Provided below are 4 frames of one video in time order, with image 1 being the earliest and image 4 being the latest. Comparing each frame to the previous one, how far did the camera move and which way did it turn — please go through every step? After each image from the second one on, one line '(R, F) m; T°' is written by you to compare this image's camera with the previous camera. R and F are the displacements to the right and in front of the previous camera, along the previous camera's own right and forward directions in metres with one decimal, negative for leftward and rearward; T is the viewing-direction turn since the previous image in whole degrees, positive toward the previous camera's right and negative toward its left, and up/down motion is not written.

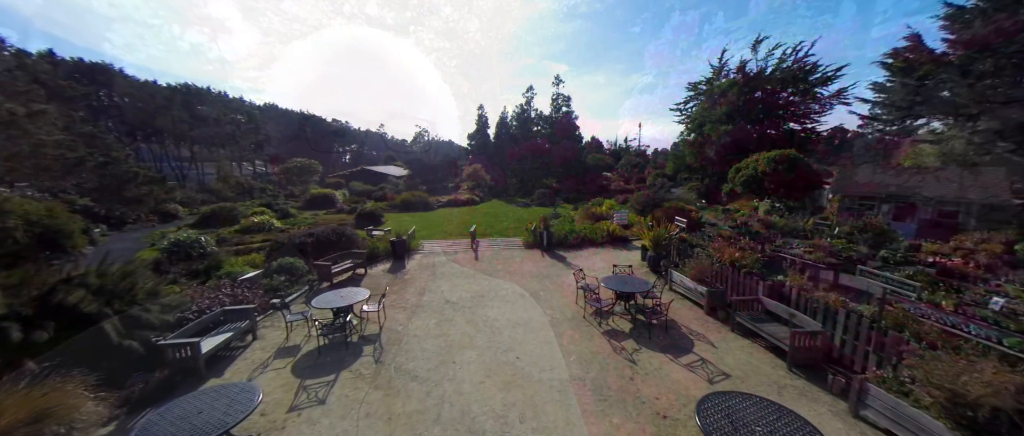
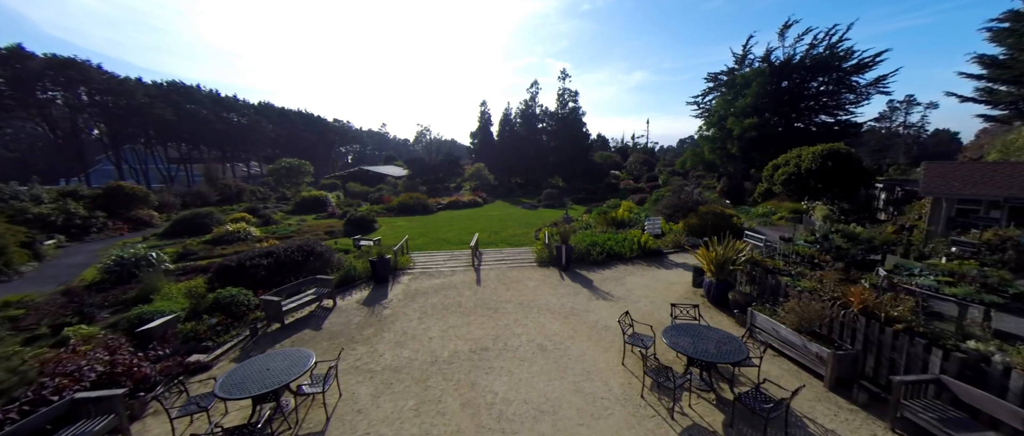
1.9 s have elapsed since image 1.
(-0.2, +2.4) m; -1°
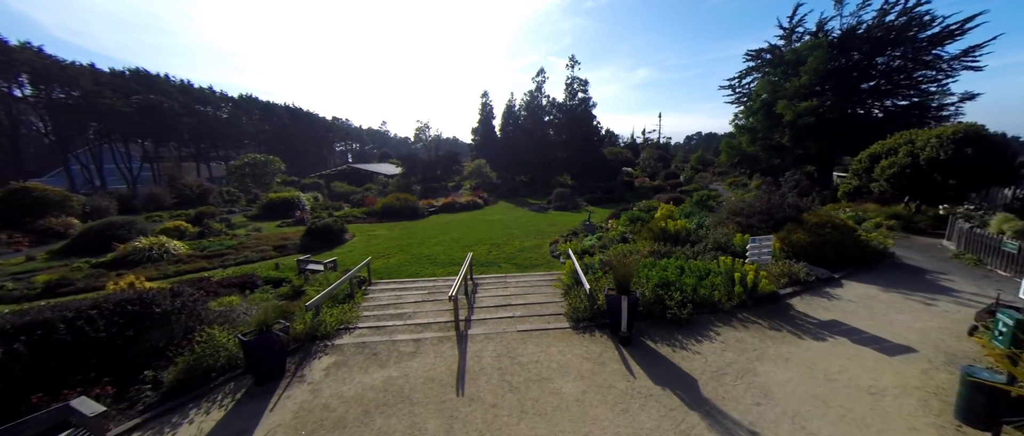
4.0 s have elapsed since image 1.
(-0.2, +4.7) m; -1°
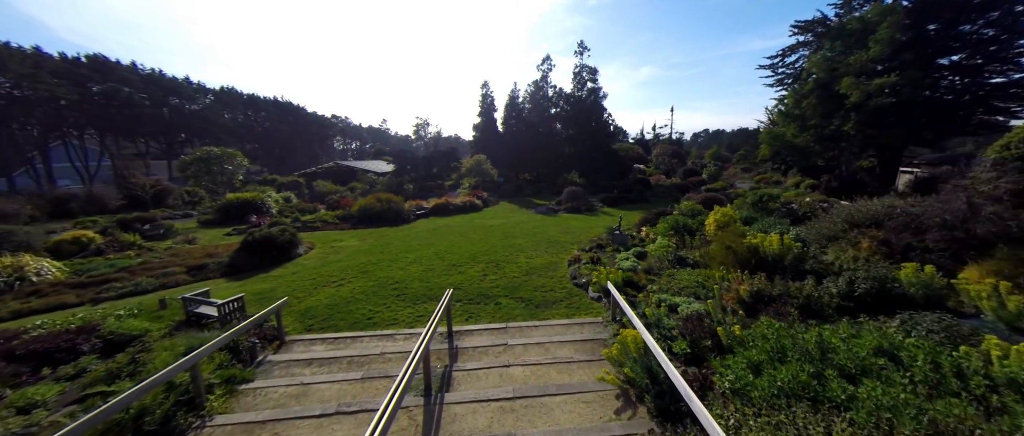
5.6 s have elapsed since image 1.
(0.0, +4.1) m; -1°
